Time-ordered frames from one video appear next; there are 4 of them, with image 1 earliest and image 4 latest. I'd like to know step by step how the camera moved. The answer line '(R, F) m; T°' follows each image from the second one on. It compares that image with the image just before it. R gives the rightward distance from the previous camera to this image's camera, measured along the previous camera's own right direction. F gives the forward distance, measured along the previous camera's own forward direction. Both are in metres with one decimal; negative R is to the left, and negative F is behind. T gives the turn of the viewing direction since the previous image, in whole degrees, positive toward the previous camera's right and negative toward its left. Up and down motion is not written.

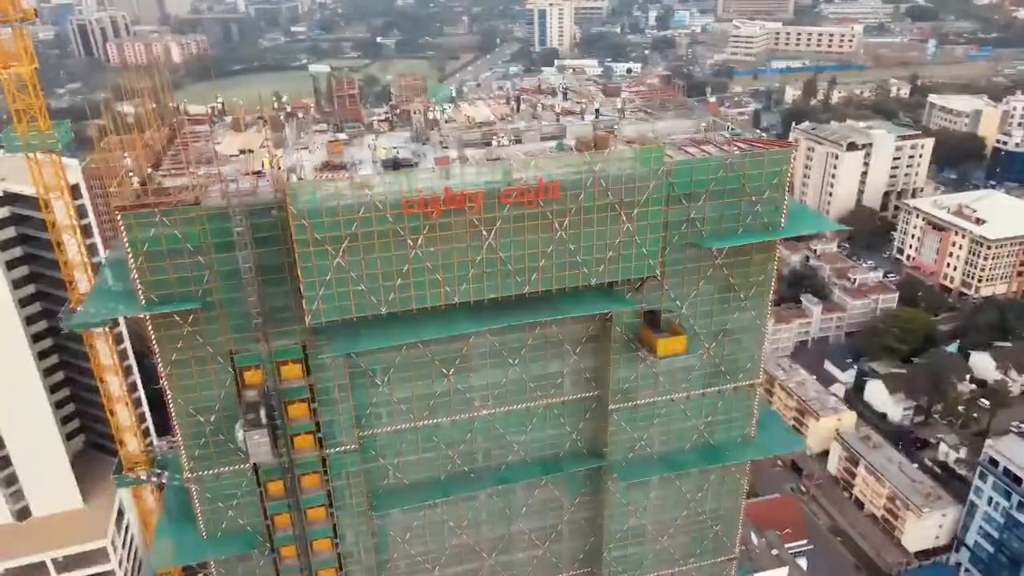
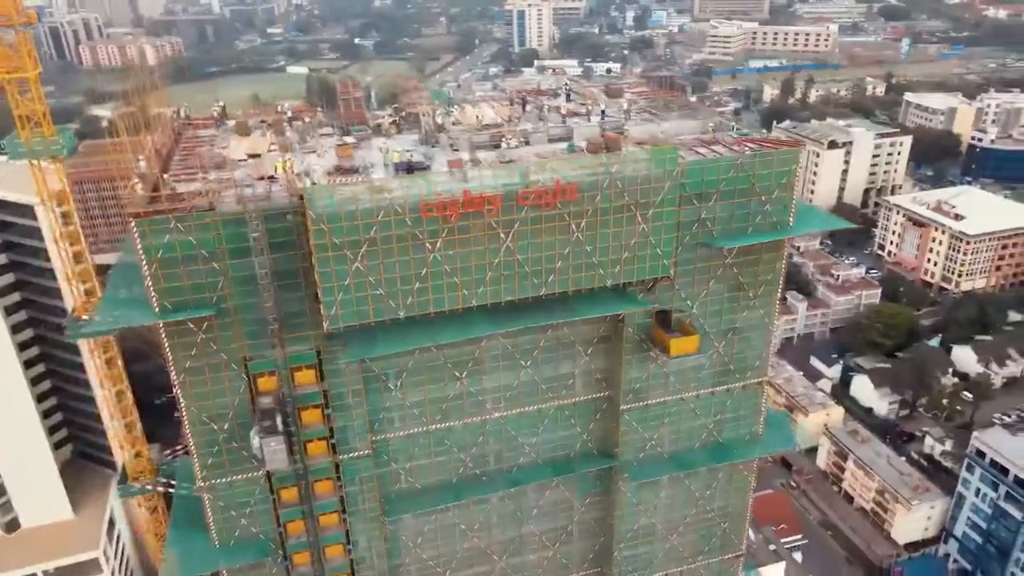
(-1.1, 0.0) m; +2°
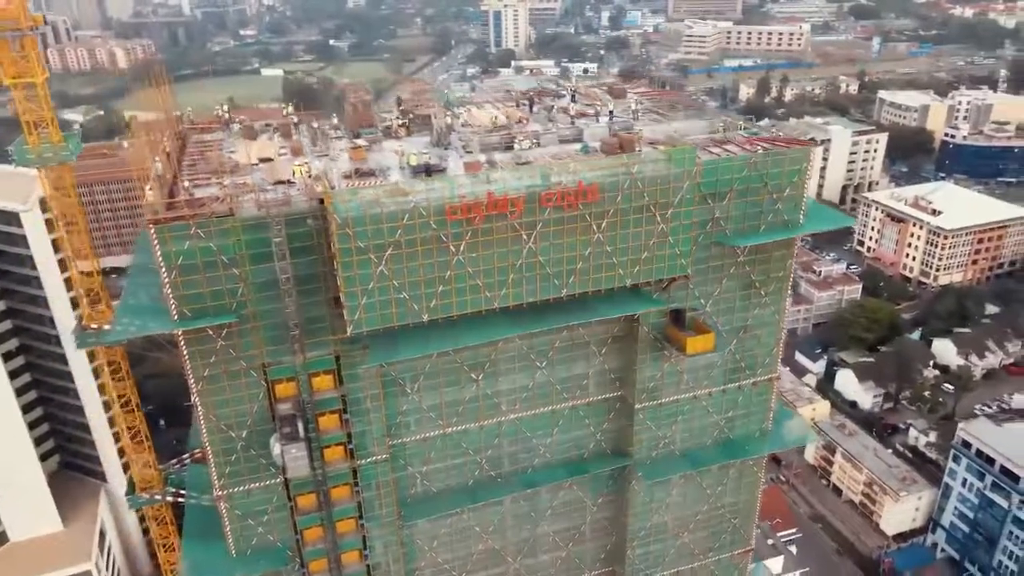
(-1.3, 0.0) m; +2°
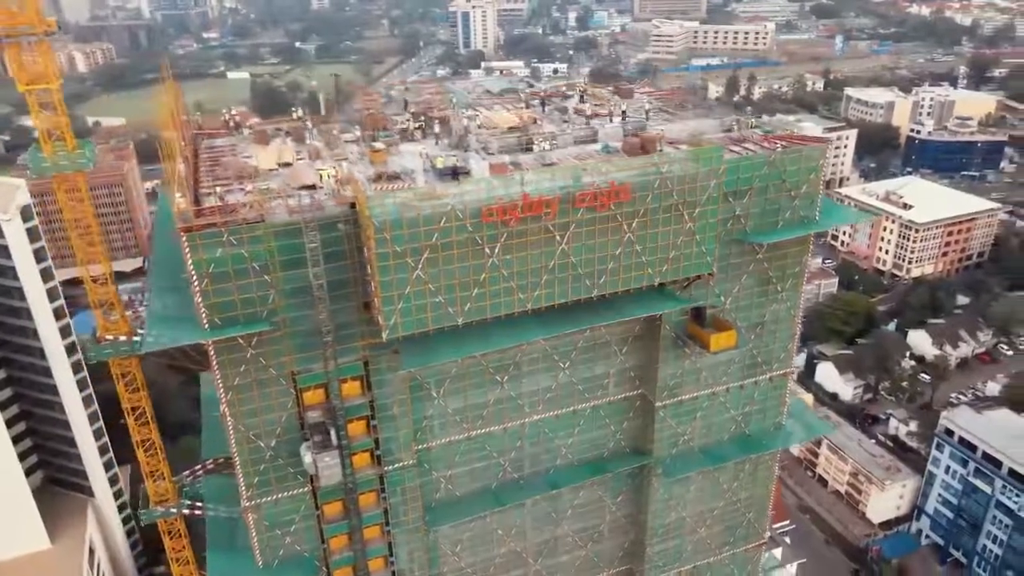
(-1.8, +0.1) m; +2°
